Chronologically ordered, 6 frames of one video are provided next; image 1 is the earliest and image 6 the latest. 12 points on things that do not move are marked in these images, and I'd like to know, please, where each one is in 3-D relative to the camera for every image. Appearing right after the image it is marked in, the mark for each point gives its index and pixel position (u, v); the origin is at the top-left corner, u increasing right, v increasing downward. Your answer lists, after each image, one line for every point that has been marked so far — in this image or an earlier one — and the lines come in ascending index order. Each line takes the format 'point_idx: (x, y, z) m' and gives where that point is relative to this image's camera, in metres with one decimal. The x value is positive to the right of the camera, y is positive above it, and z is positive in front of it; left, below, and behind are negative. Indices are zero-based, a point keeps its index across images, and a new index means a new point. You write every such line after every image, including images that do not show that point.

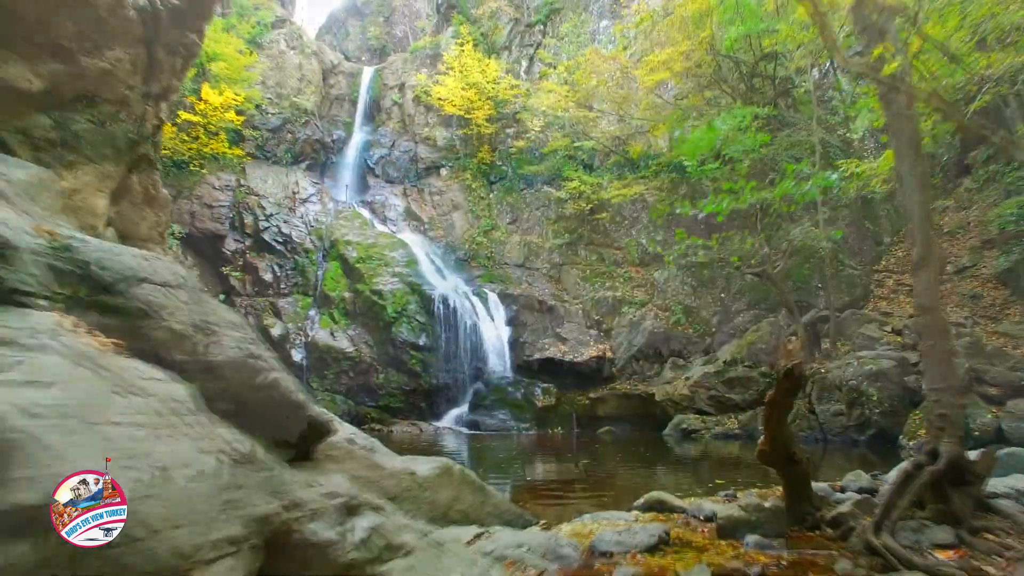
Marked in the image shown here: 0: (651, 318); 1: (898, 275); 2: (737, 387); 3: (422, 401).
0: (+3.5, -0.7, +19.7) m
1: (+8.6, +0.3, +17.7) m
2: (+4.4, -2.0, +15.6) m
3: (-2.2, -2.8, +19.6) m
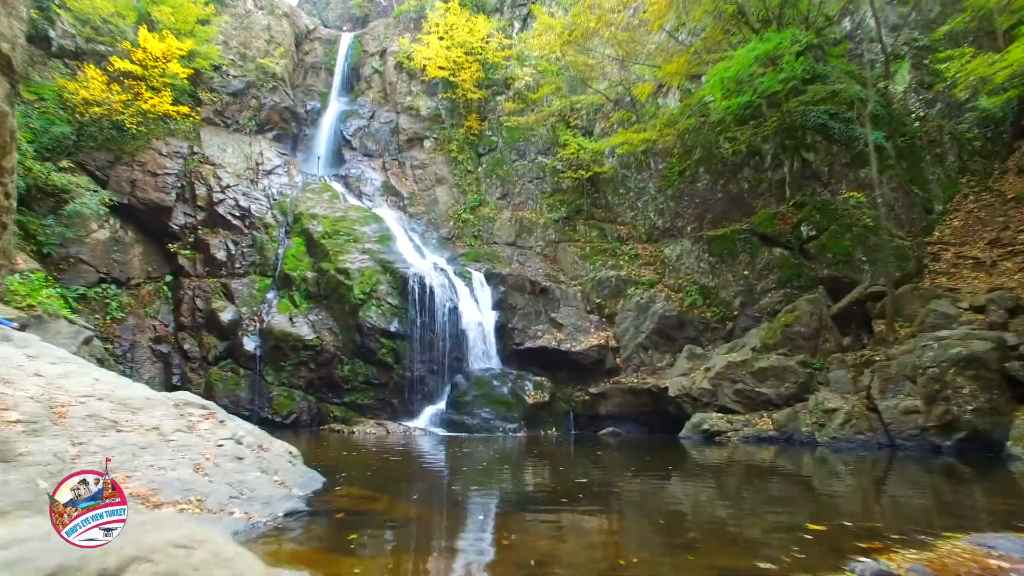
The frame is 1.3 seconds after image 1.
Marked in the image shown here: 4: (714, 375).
0: (+3.2, -0.3, +16.9) m
1: (+8.3, +0.8, +14.9) m
2: (+4.1, -1.5, +12.8) m
3: (-2.5, -2.3, +16.9) m
4: (+3.5, -1.5, +13.5) m
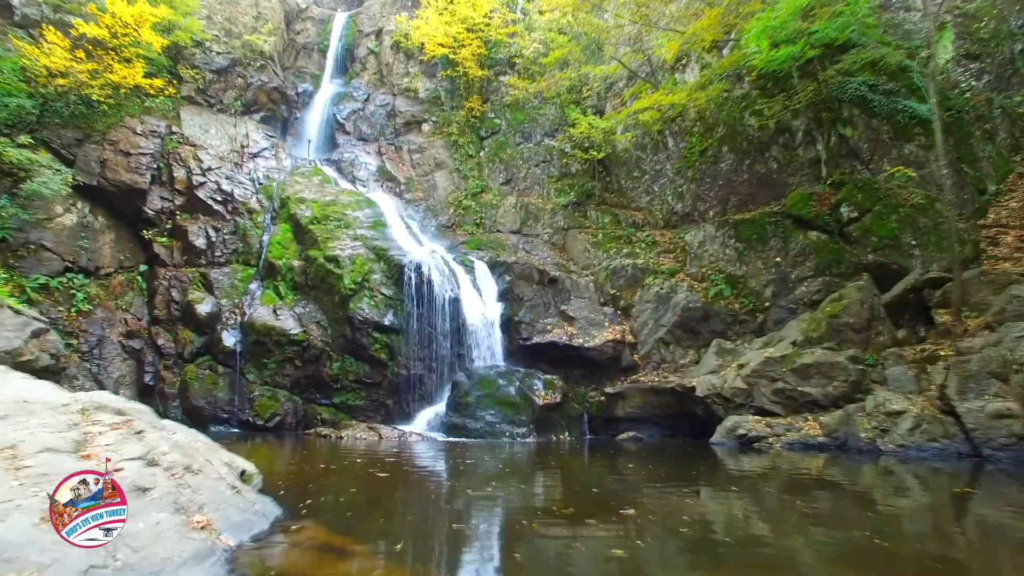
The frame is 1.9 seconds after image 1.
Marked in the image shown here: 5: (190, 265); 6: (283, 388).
0: (+3.3, 0.0, +15.3) m
1: (+8.4, +1.0, +13.3) m
2: (+4.3, -1.3, +11.2) m
3: (-2.4, -2.1, +15.3) m
4: (+3.6, -1.3, +11.9) m
5: (-6.9, +0.5, +17.0) m
6: (-4.4, -1.9, +15.2) m
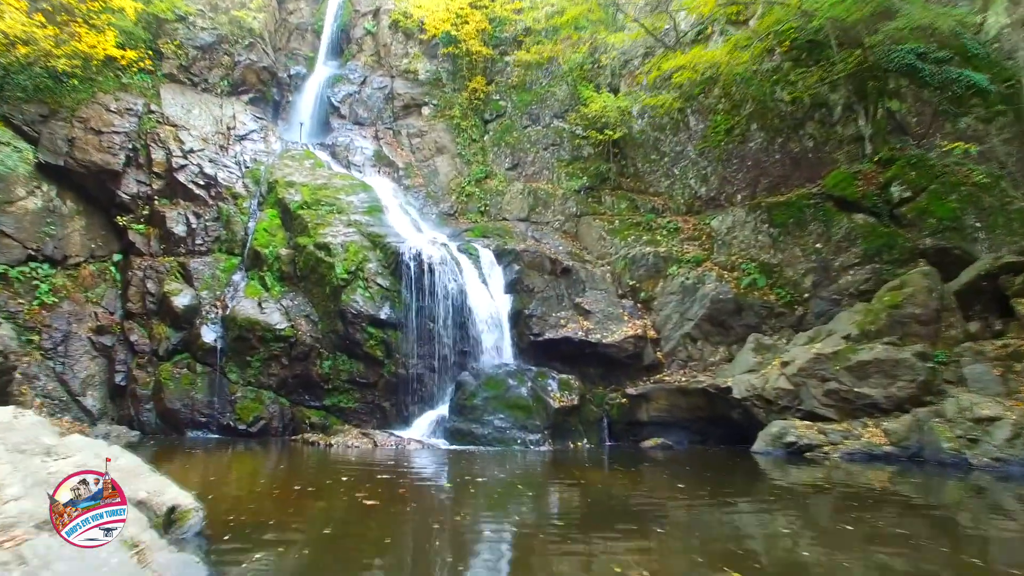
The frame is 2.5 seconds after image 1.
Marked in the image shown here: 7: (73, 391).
0: (+3.5, +0.1, +13.8) m
1: (+8.6, +1.2, +11.9) m
2: (+4.4, -1.1, +9.7) m
3: (-2.2, -1.9, +13.8) m
4: (+3.8, -1.1, +10.5) m
5: (-6.8, +0.7, +15.6) m
6: (-4.2, -1.7, +13.7) m
7: (-7.4, -1.7, +13.3) m
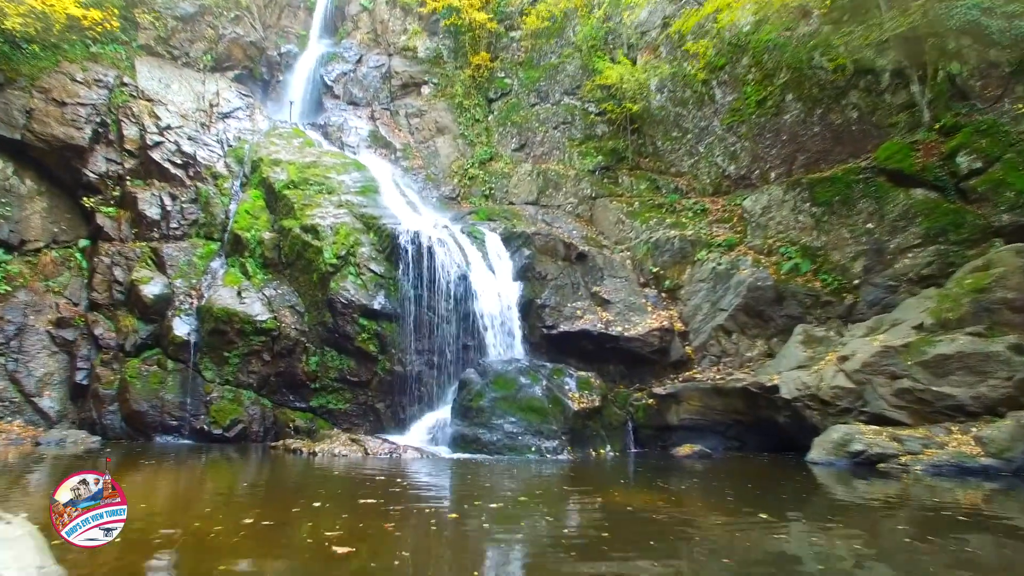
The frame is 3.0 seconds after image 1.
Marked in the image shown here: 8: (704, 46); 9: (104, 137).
0: (+3.7, +0.3, +12.3) m
1: (+8.8, +1.4, +10.3) m
2: (+4.6, -0.9, +8.2) m
3: (-2.0, -1.7, +12.2) m
4: (+3.9, -0.9, +8.9) m
5: (-6.6, +0.9, +14.0) m
6: (-4.0, -1.5, +12.1) m
7: (-7.2, -1.5, +11.8) m
8: (+3.9, +4.9, +15.9) m
9: (-7.6, +2.8, +14.7) m
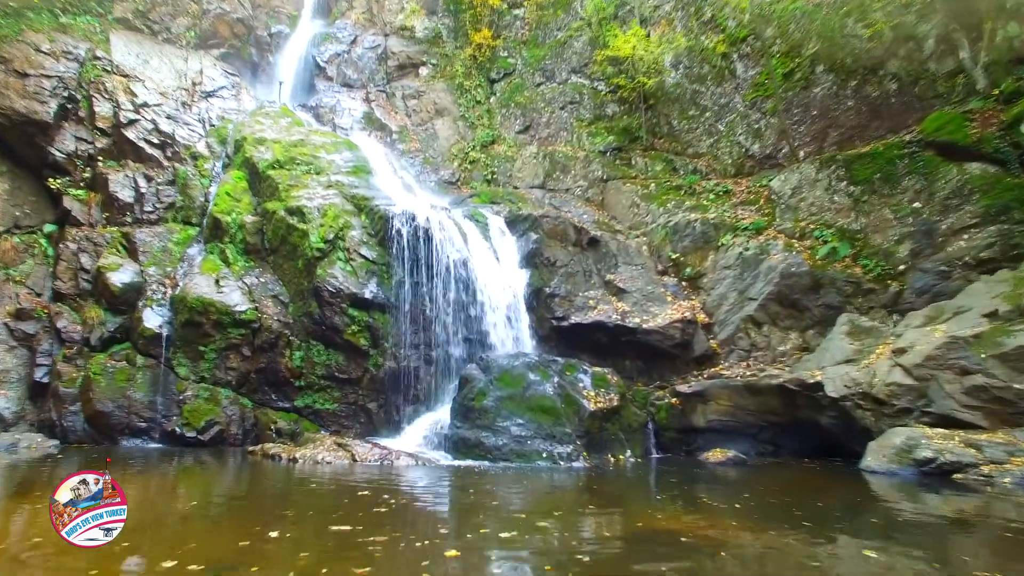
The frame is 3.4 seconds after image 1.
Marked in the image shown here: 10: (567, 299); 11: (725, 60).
0: (+3.7, +0.5, +11.1) m
1: (+8.9, +1.5, +9.1) m
2: (+4.7, -0.7, +7.0) m
3: (-2.0, -1.6, +11.1) m
4: (+4.0, -0.7, +7.7) m
5: (-6.5, +1.0, +12.8) m
6: (-4.0, -1.4, +11.0) m
7: (-7.1, -1.4, +10.6) m
8: (+3.9, +5.0, +14.7) m
9: (-7.5, +3.0, +13.5) m
10: (+0.8, -0.2, +11.5) m
11: (+3.9, +4.2, +14.4) m
